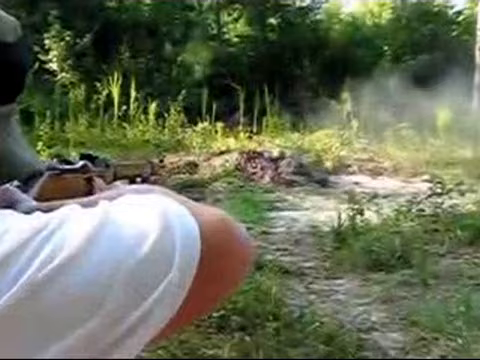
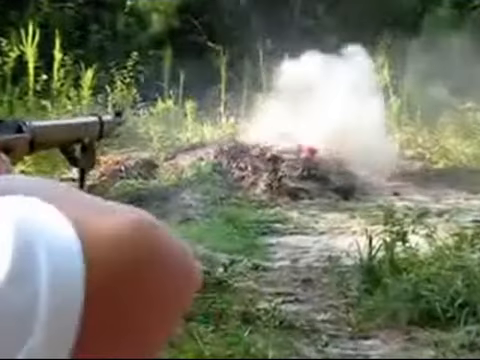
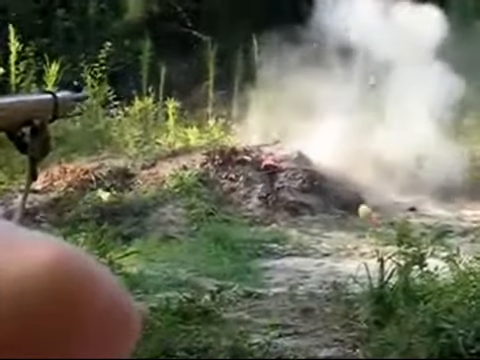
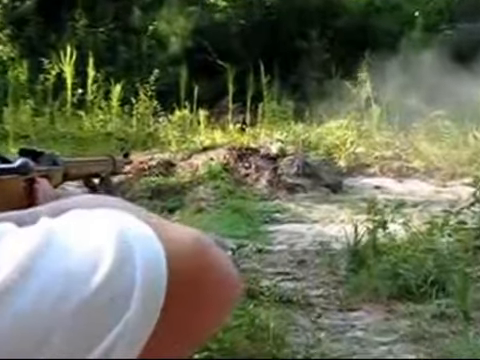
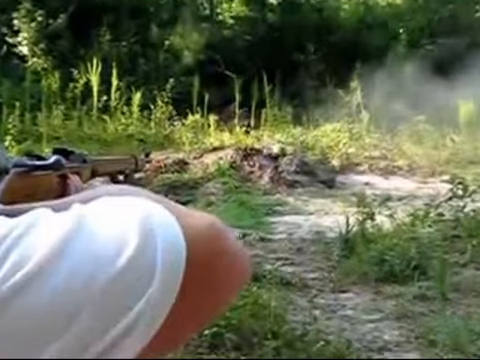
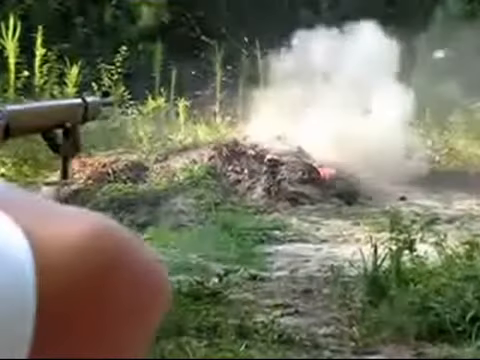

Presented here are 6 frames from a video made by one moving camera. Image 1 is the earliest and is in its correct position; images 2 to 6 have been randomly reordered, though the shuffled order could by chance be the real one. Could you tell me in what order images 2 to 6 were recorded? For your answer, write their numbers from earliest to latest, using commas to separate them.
5, 4, 2, 6, 3
